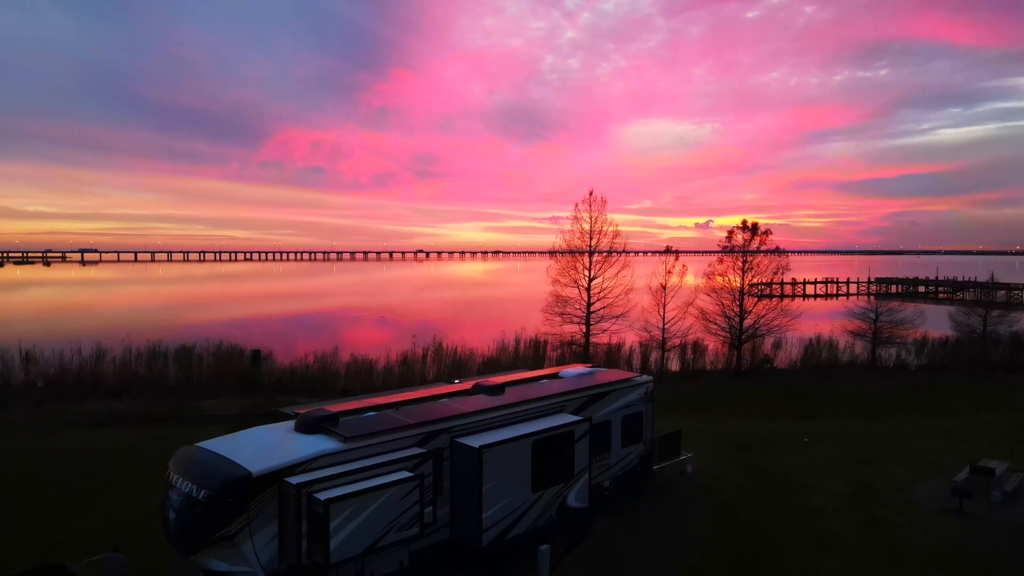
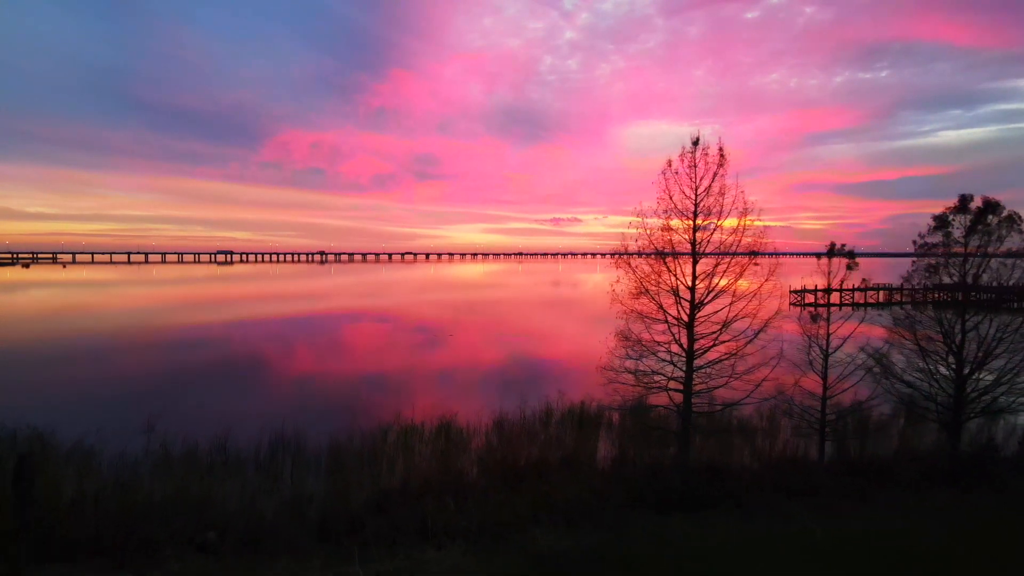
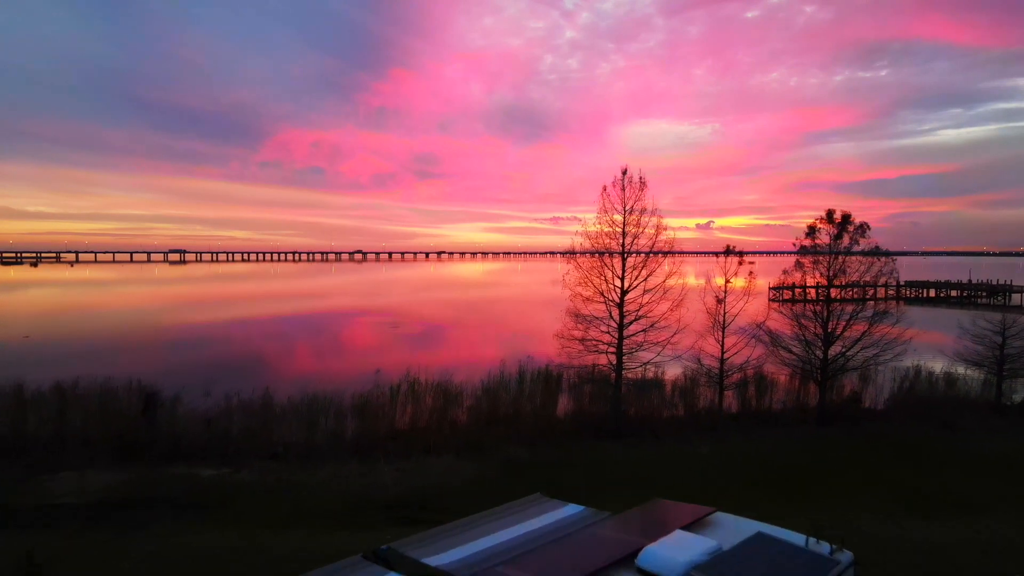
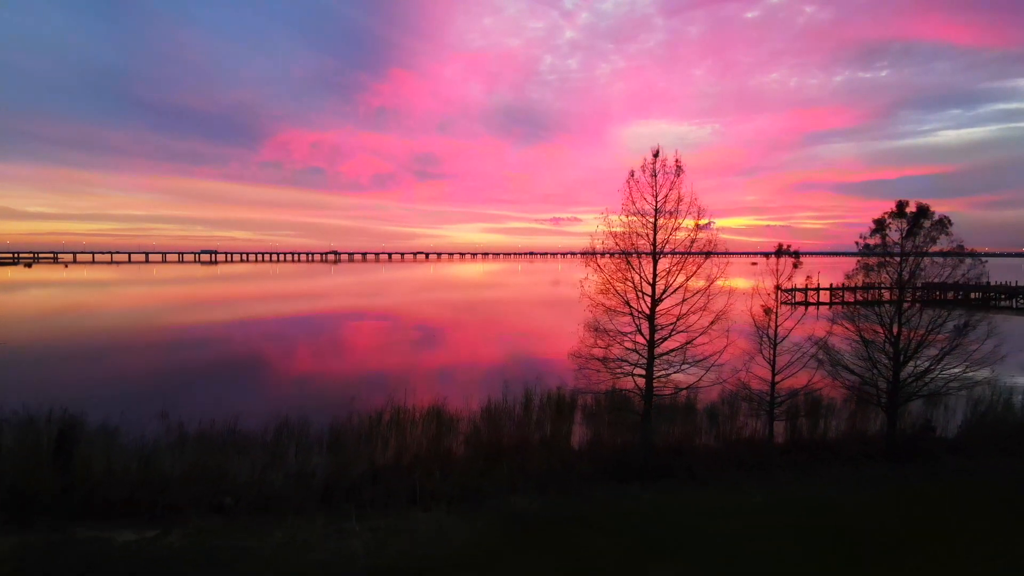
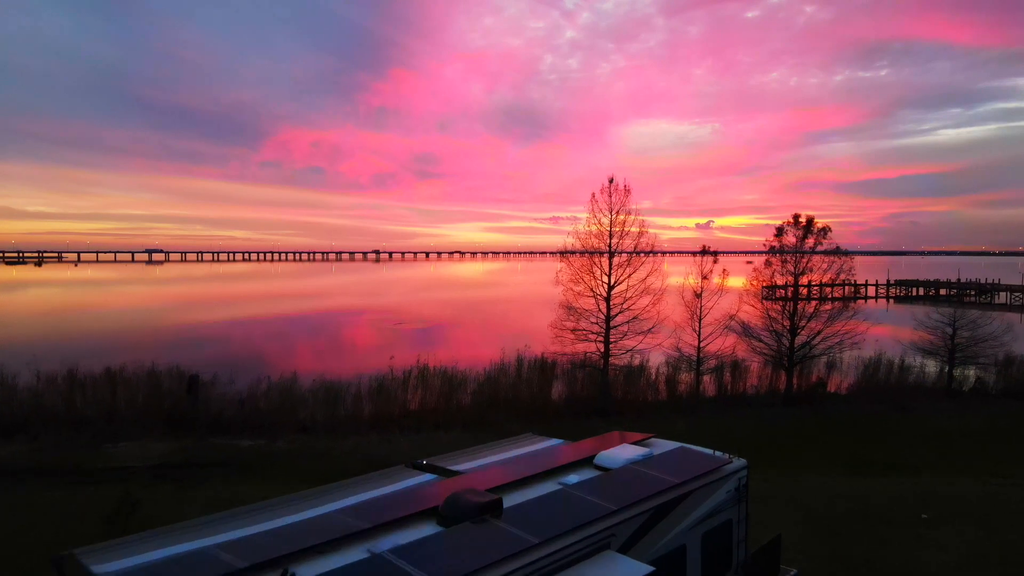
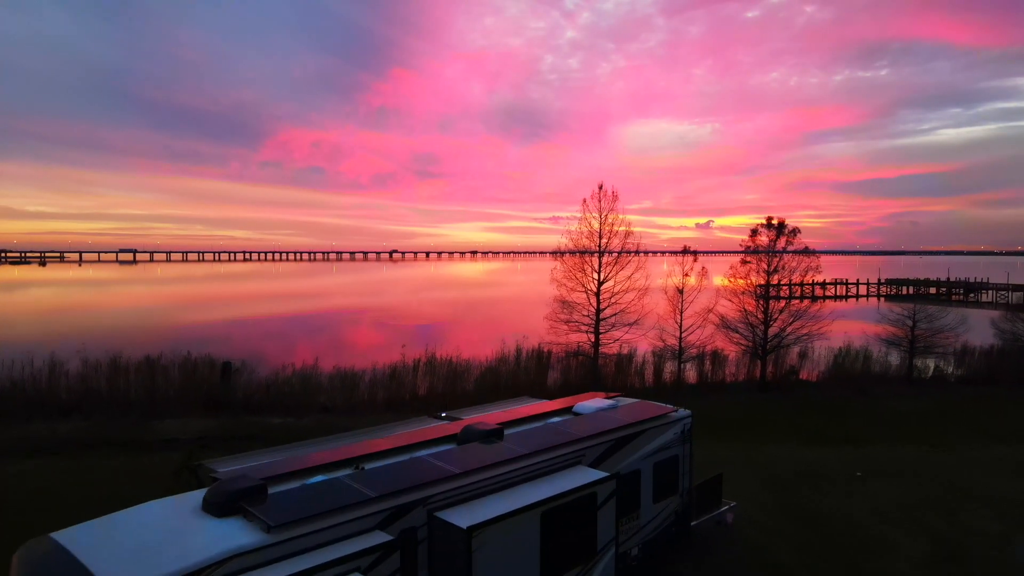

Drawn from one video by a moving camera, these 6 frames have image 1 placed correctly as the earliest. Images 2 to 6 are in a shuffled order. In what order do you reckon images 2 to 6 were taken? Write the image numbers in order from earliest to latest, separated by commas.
6, 5, 3, 4, 2
